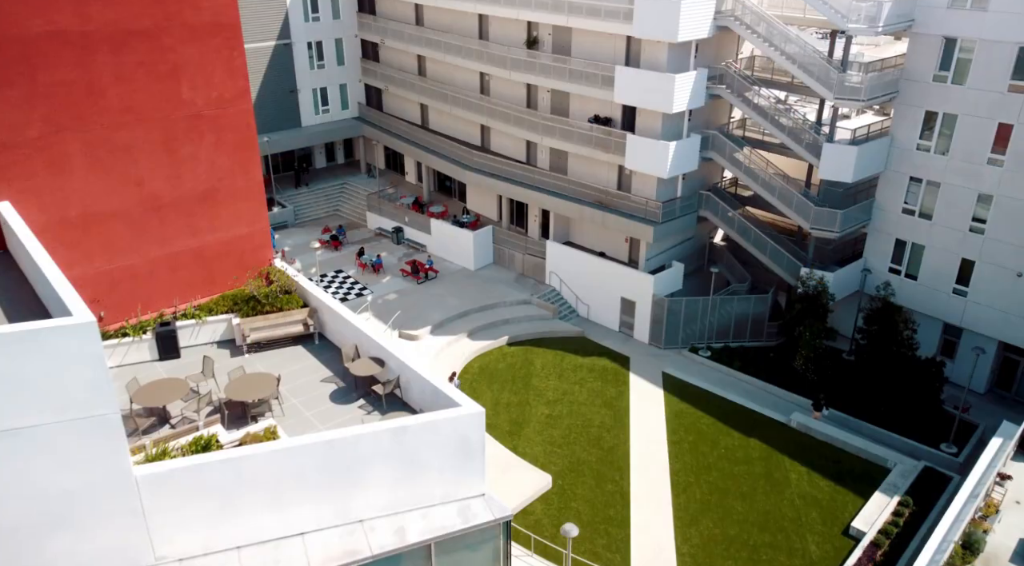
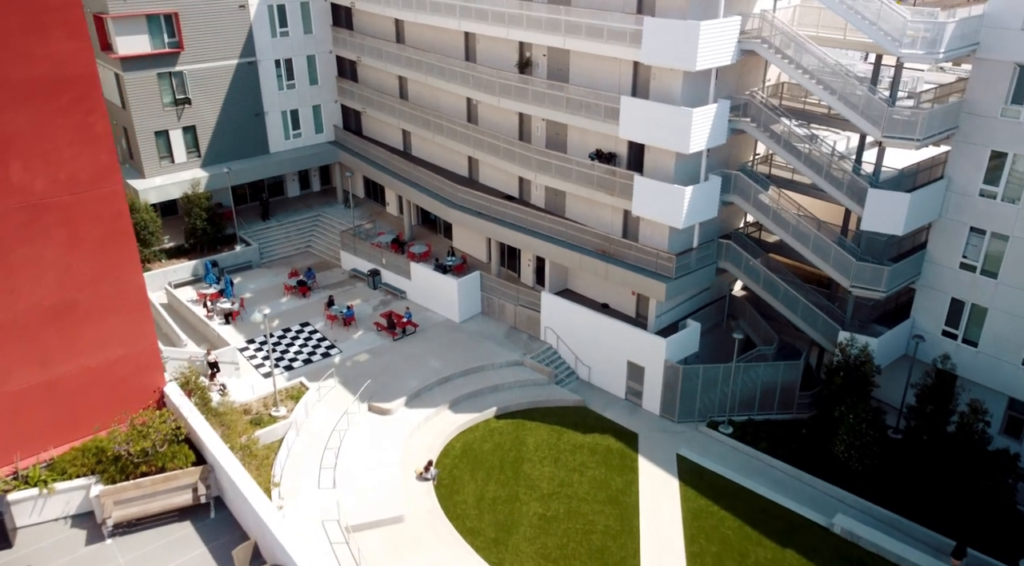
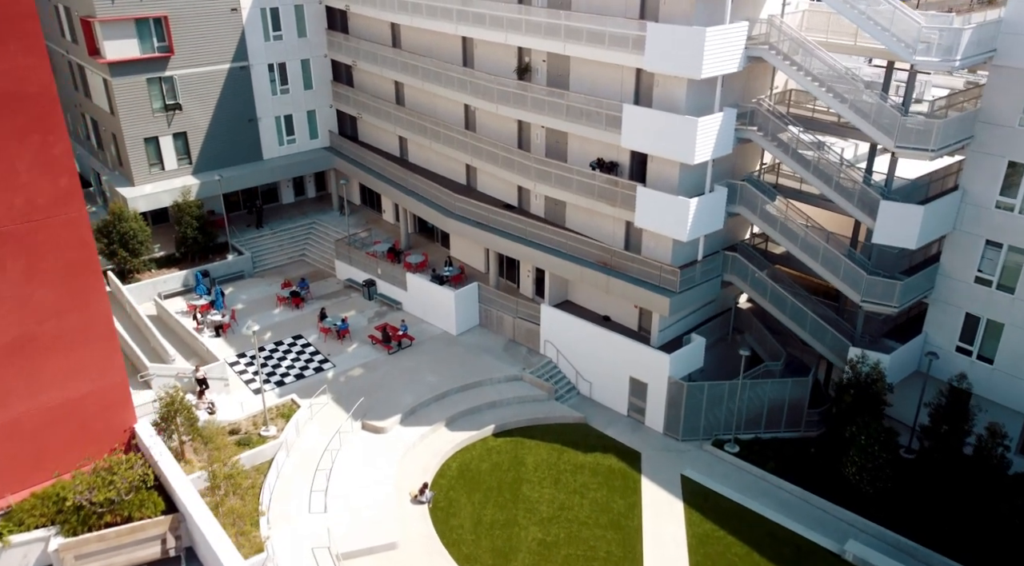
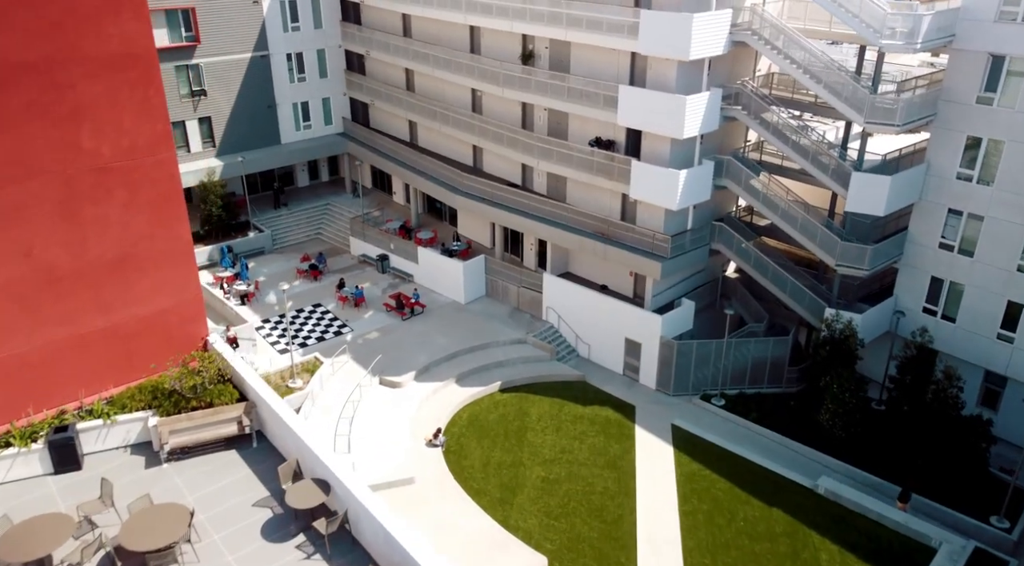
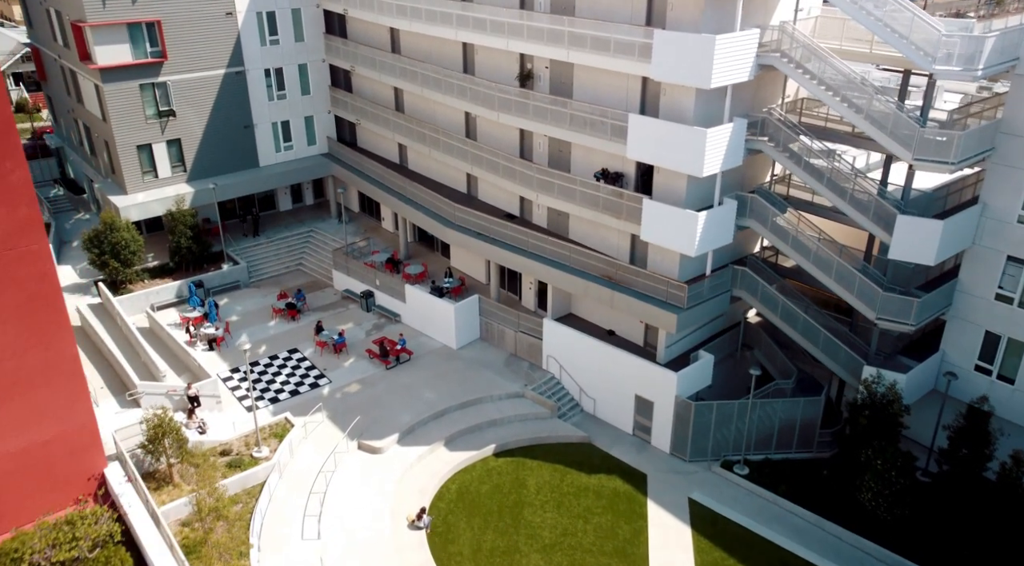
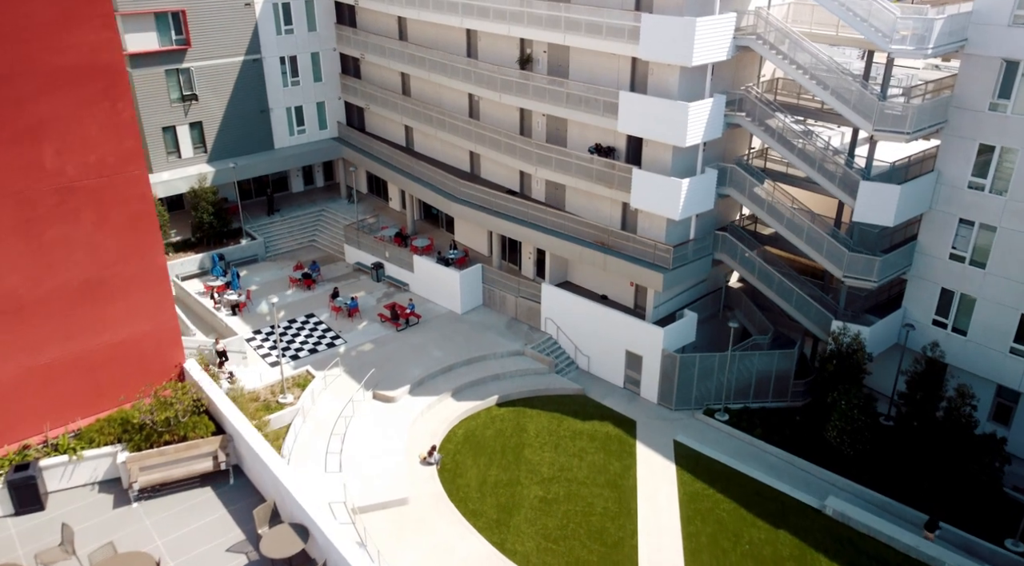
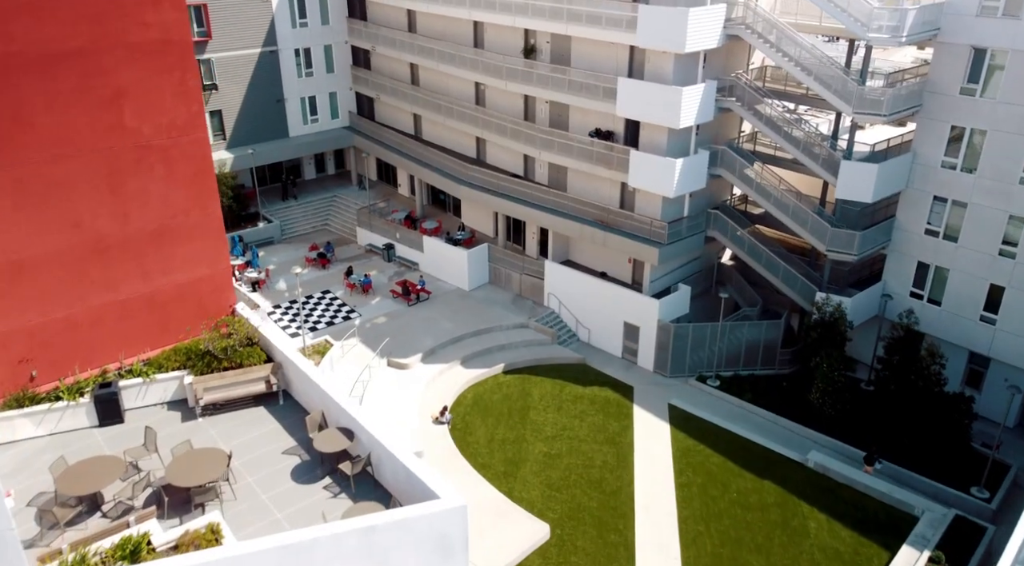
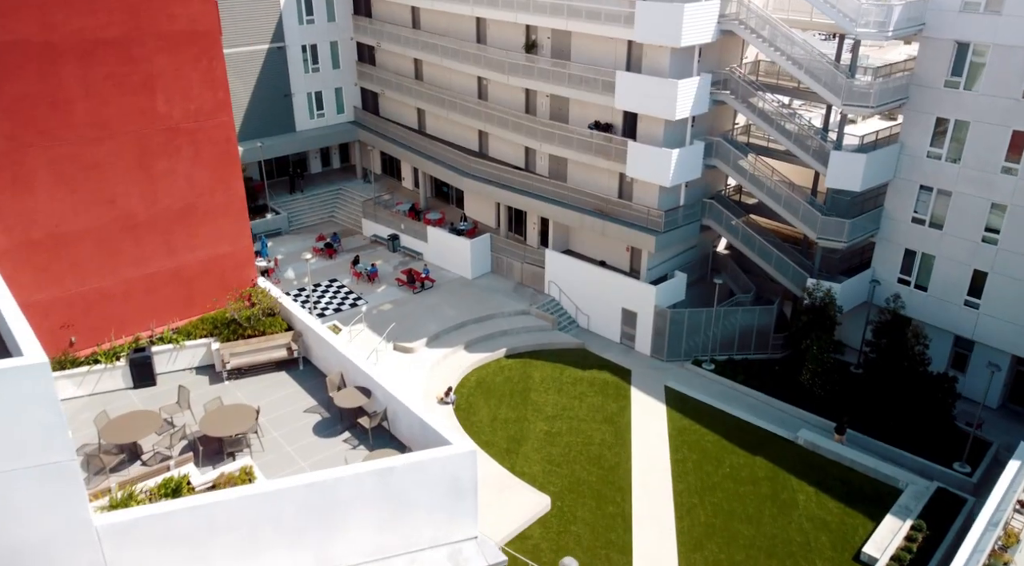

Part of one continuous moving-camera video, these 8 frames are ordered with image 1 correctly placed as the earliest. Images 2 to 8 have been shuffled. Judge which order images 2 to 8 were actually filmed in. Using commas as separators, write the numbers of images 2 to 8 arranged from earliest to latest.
8, 7, 4, 6, 2, 3, 5
